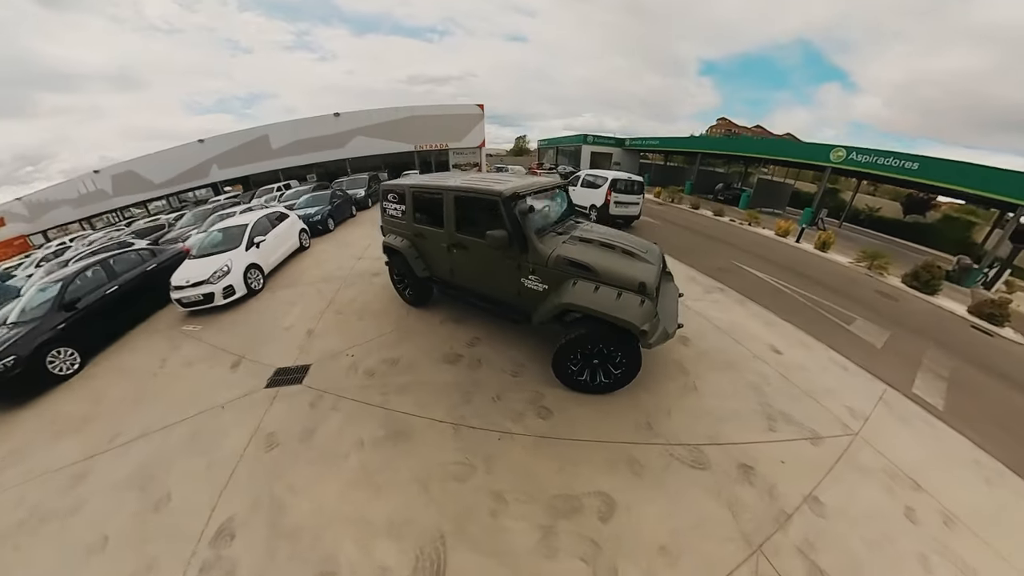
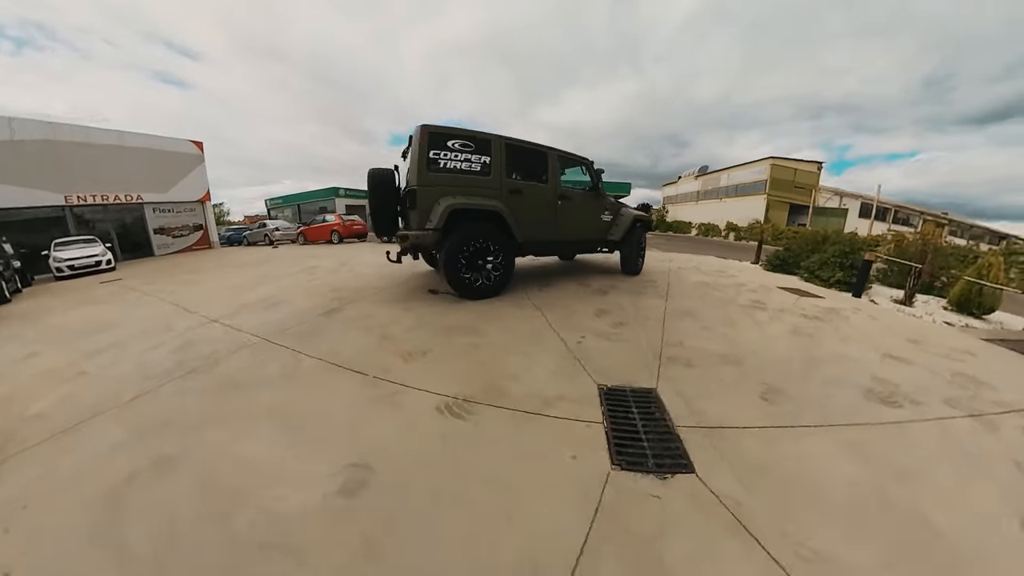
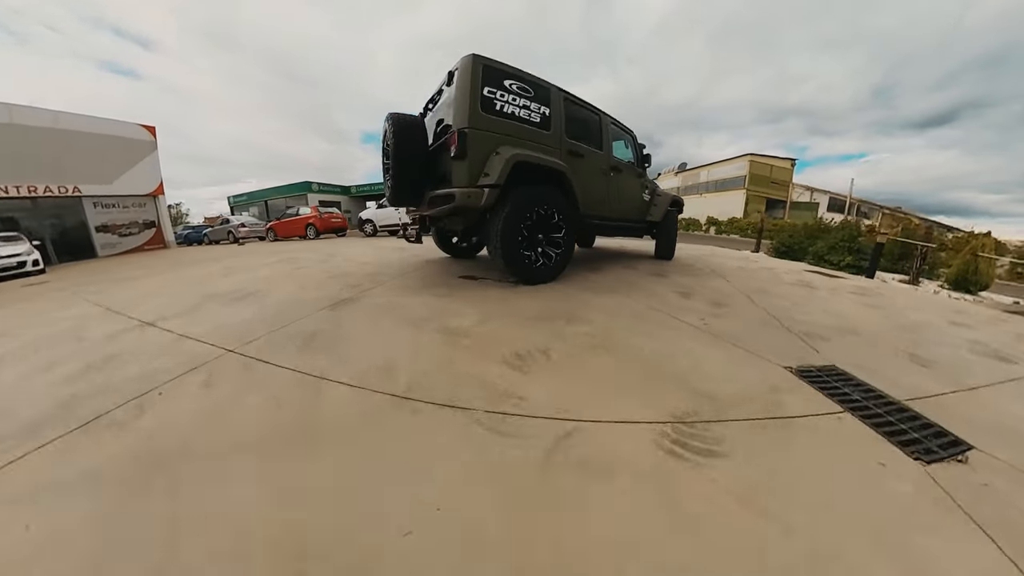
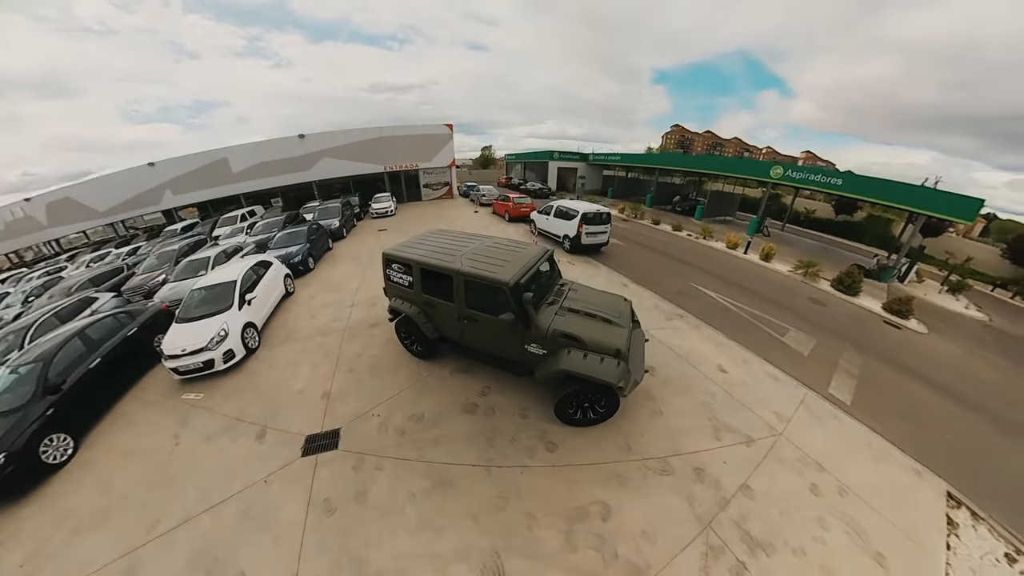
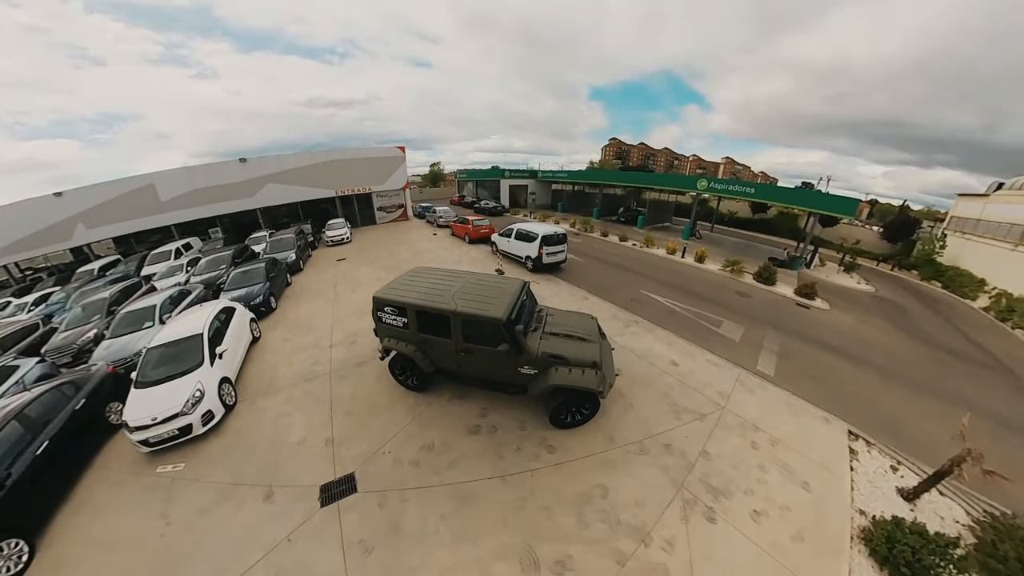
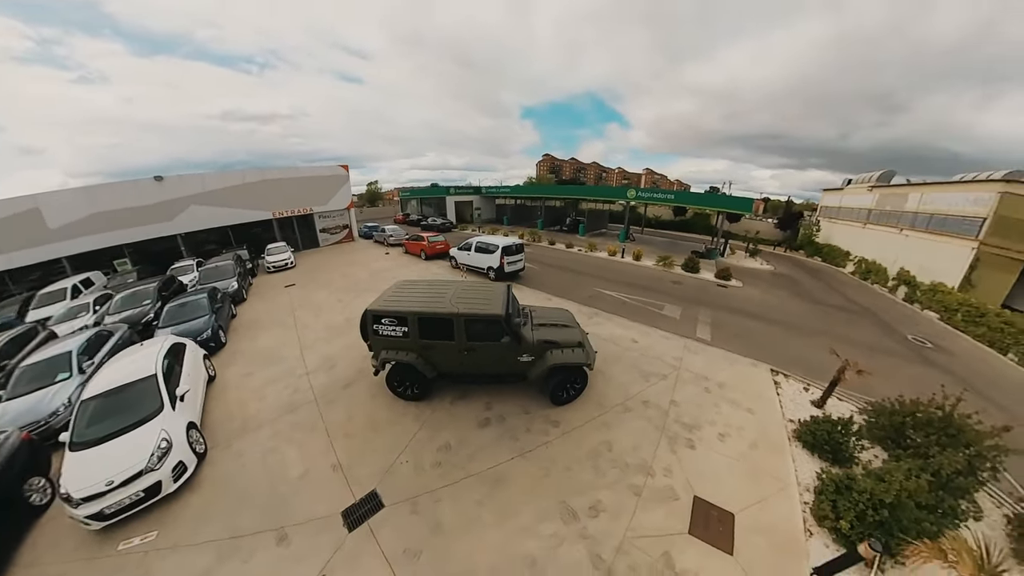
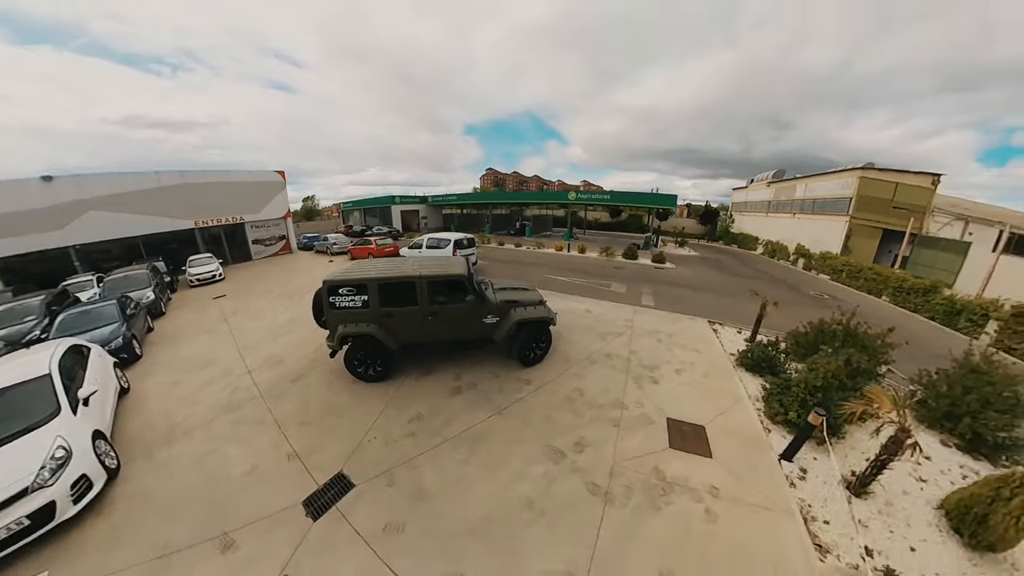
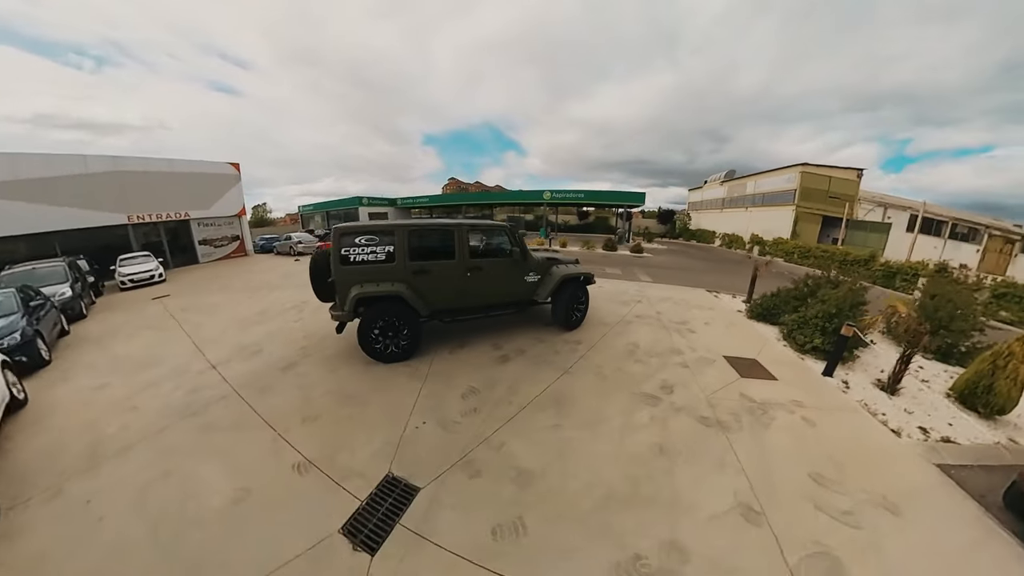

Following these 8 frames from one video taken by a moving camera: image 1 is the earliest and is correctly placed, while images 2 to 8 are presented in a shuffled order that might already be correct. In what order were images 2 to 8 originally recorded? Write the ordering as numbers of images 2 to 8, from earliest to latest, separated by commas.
4, 5, 6, 7, 8, 2, 3
